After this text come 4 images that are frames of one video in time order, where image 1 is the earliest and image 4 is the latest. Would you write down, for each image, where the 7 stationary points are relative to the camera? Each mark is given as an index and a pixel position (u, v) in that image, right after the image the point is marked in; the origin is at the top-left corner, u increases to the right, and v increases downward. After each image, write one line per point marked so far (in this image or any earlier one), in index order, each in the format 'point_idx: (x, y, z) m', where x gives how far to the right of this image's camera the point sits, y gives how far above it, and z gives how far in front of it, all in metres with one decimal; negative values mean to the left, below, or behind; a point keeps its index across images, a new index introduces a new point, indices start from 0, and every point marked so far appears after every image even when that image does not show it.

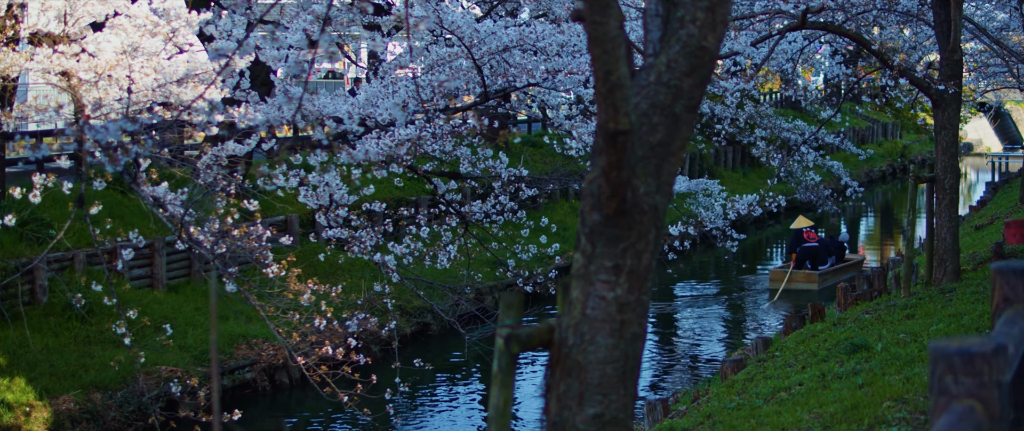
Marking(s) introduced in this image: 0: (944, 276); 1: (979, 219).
0: (+5.2, -0.8, +10.6) m
1: (+10.2, -0.1, +19.3) m
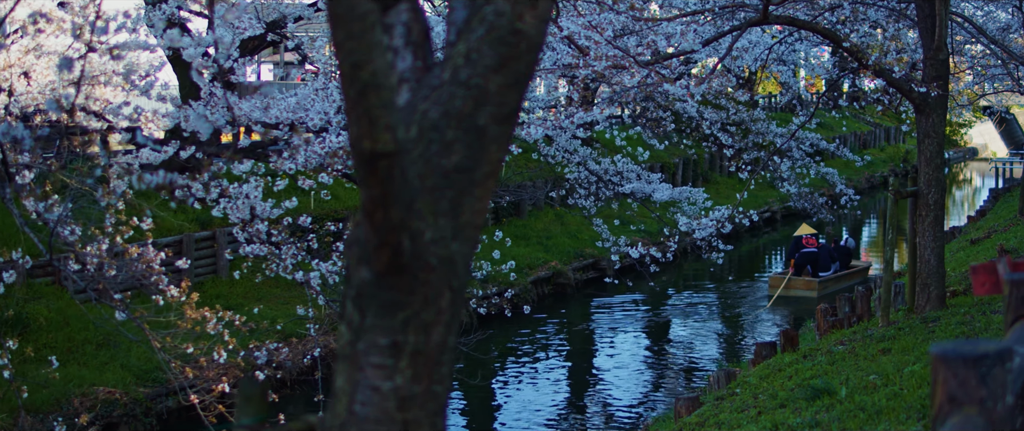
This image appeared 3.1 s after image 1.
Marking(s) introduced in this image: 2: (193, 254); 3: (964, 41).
0: (+4.5, -1.0, +9.5) m
1: (+9.5, -0.3, +18.2) m
2: (-5.1, -0.6, +14.1) m
3: (+9.4, +3.6, +18.4) m
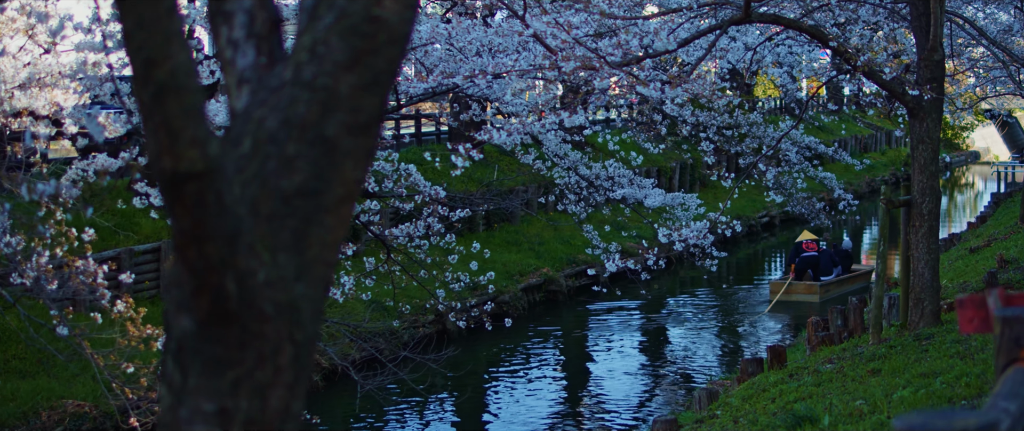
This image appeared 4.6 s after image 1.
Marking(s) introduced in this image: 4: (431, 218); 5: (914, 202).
0: (+4.2, -1.1, +9.0) m
1: (+9.3, -0.5, +17.6) m
2: (-5.4, -0.7, +13.7) m
3: (+9.1, +3.5, +17.9) m
4: (-1.1, 0.0, +11.7) m
5: (+4.1, +0.1, +8.9) m
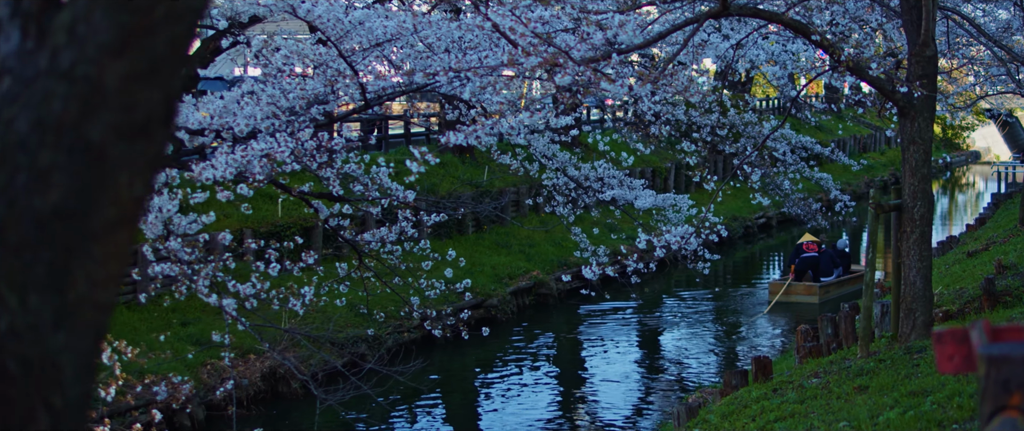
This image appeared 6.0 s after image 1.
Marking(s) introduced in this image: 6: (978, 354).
0: (+3.9, -1.1, +8.5) m
1: (+9.0, -0.5, +17.1) m
2: (-5.7, -0.8, +13.2) m
3: (+8.8, +3.4, +17.4) m
4: (-1.4, -0.1, +11.3) m
5: (+3.8, +0.1, +8.4) m
6: (+1.4, -0.4, +2.6) m
